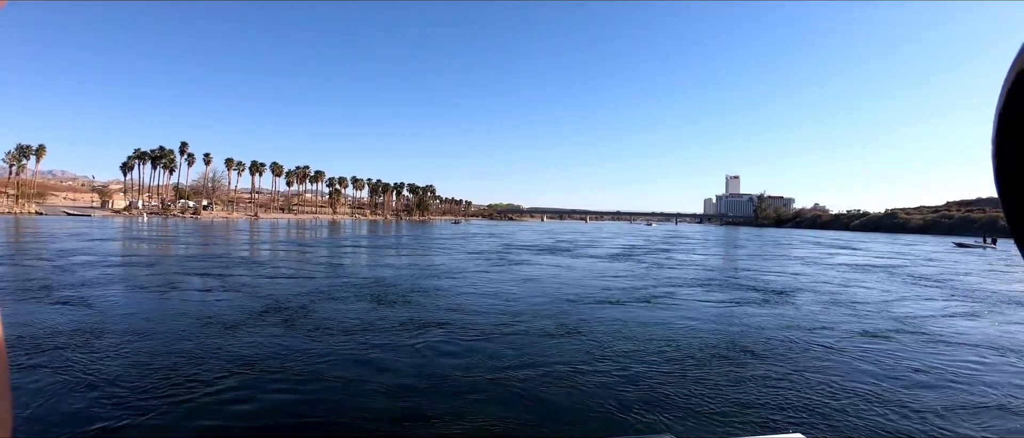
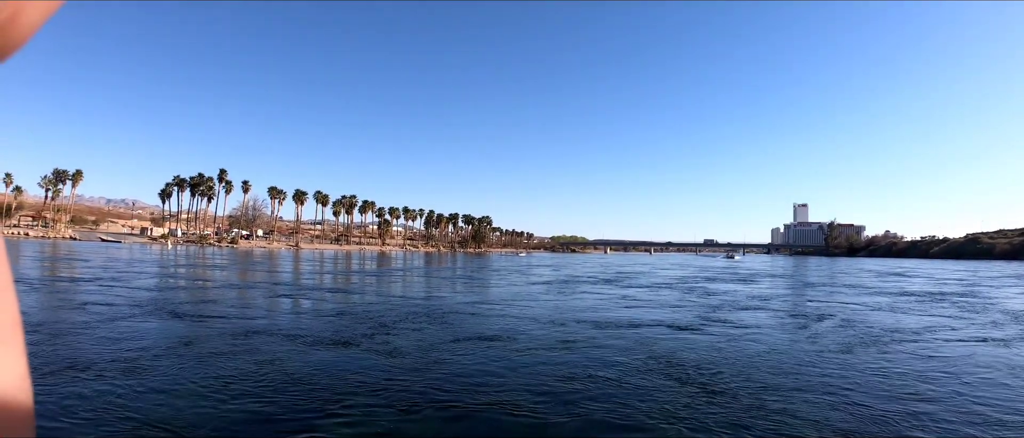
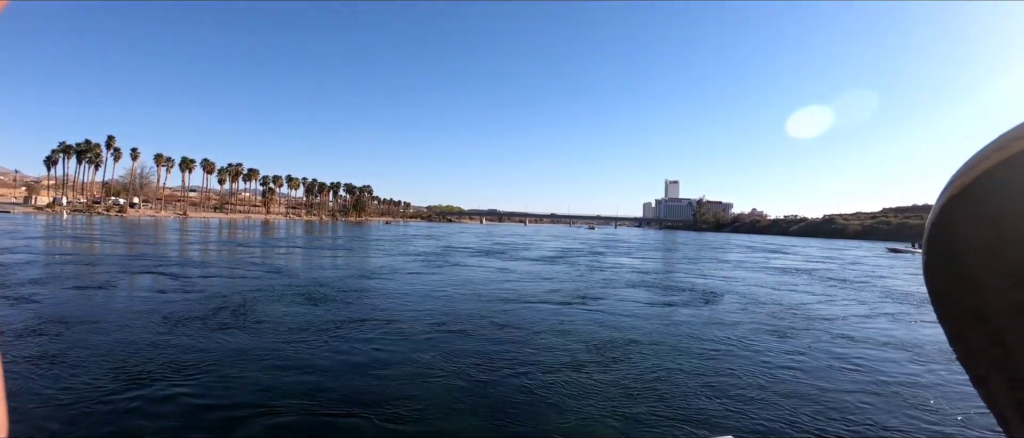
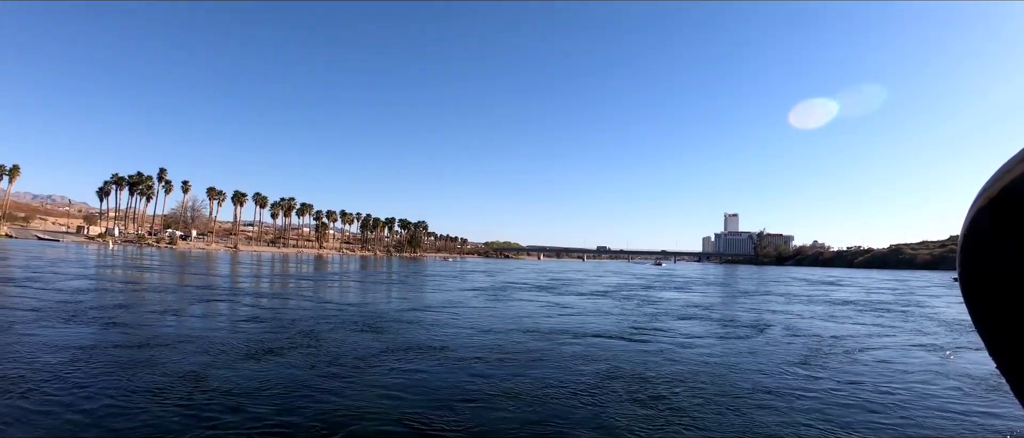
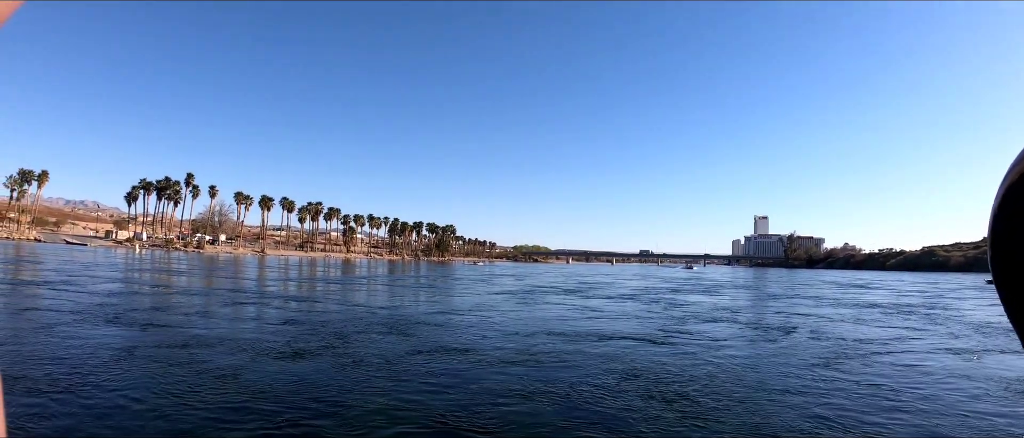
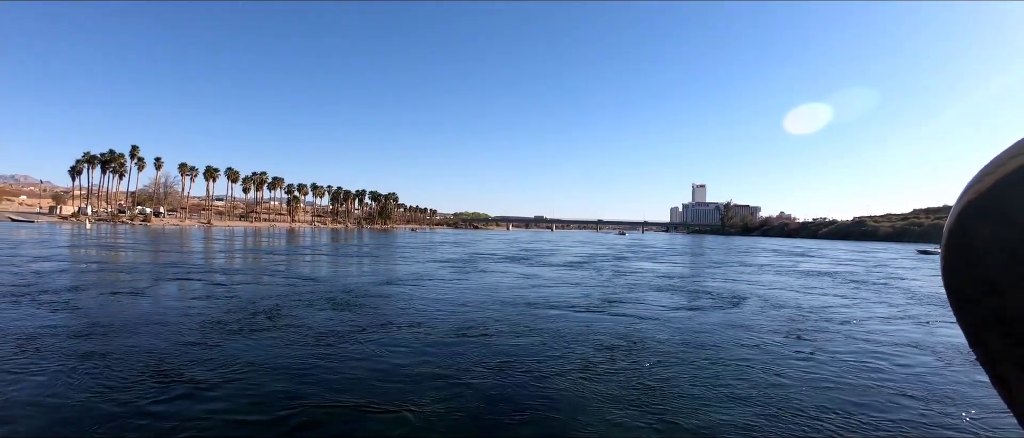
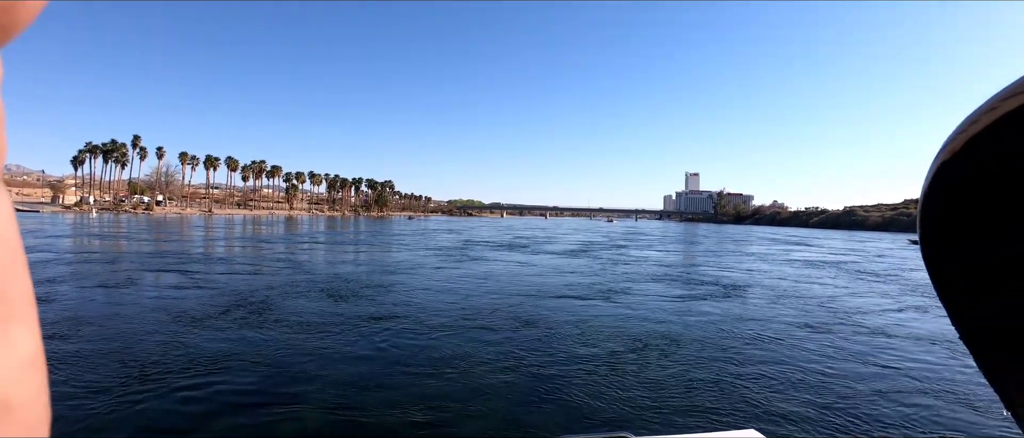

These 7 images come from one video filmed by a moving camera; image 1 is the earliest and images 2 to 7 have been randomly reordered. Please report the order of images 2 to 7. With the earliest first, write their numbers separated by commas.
7, 3, 6, 4, 5, 2
